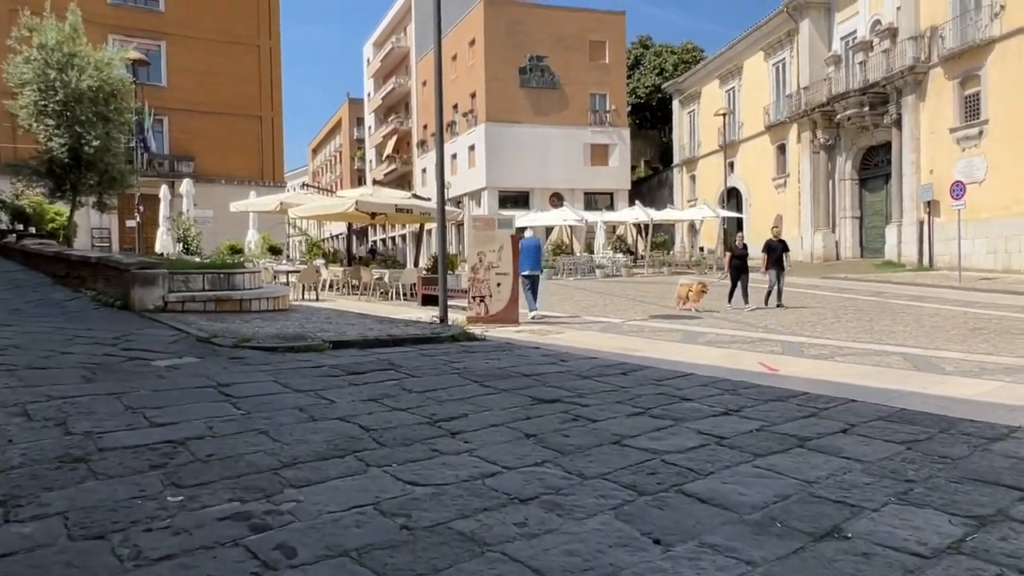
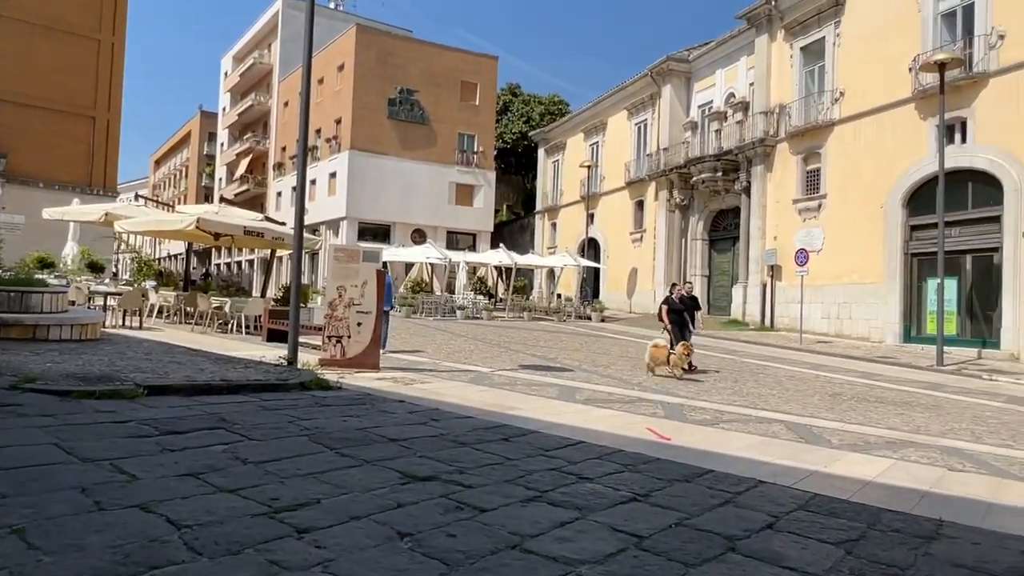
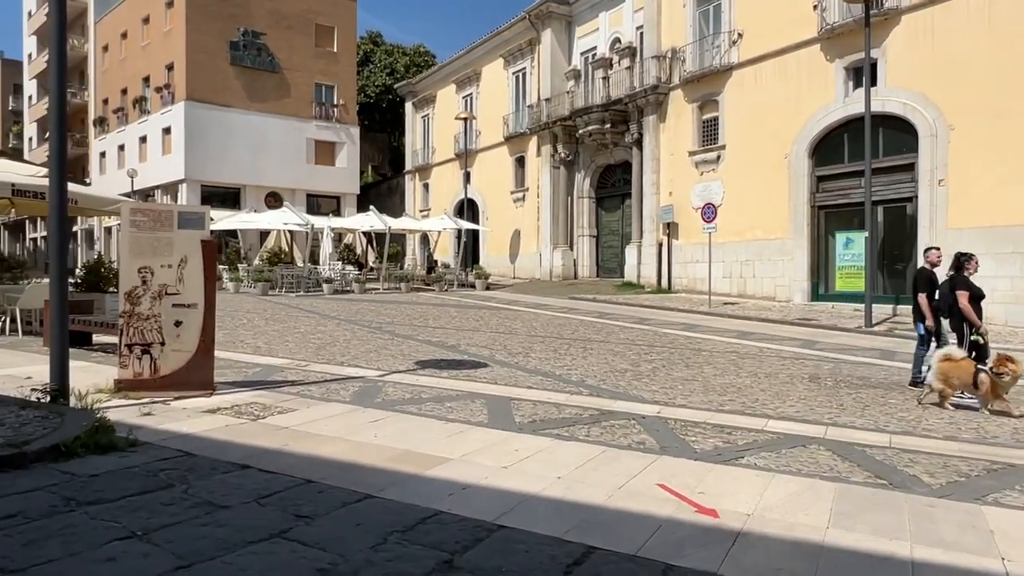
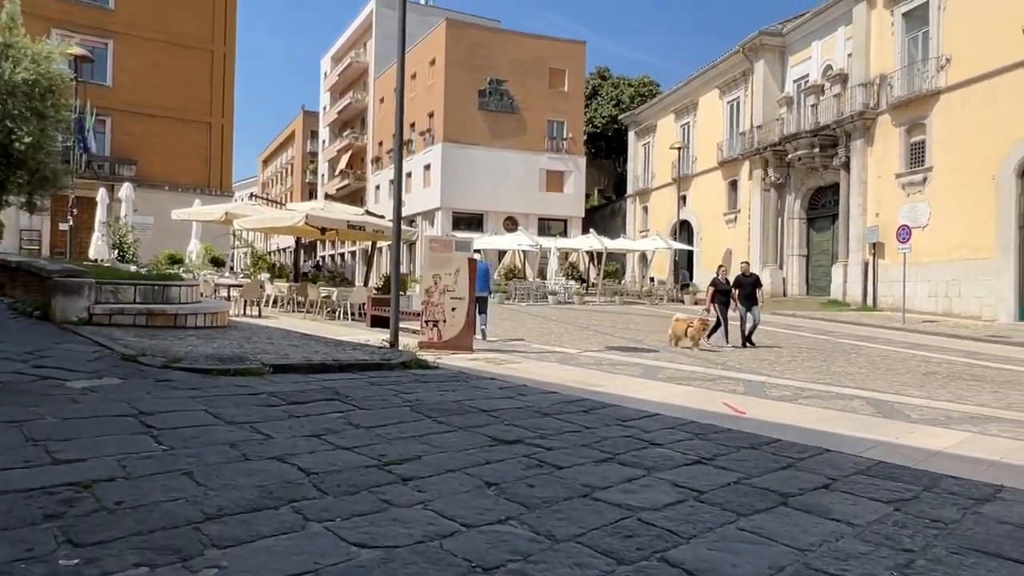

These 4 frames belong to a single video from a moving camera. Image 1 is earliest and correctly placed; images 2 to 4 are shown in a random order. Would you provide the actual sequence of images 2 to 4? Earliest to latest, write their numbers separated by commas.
4, 2, 3
